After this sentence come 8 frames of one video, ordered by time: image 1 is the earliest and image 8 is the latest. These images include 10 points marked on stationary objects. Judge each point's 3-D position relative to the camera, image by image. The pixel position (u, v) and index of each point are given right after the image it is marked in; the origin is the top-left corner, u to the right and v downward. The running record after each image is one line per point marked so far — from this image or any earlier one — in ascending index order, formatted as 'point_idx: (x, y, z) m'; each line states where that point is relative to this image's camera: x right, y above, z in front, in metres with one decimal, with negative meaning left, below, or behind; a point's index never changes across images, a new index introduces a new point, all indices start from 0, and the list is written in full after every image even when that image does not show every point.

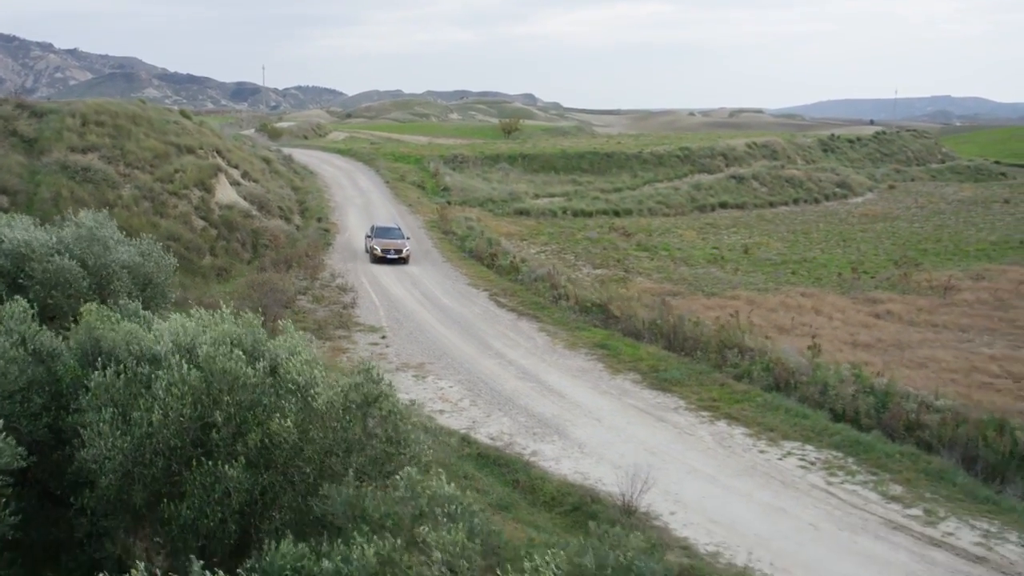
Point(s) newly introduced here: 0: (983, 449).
0: (+6.8, -2.3, +16.0) m
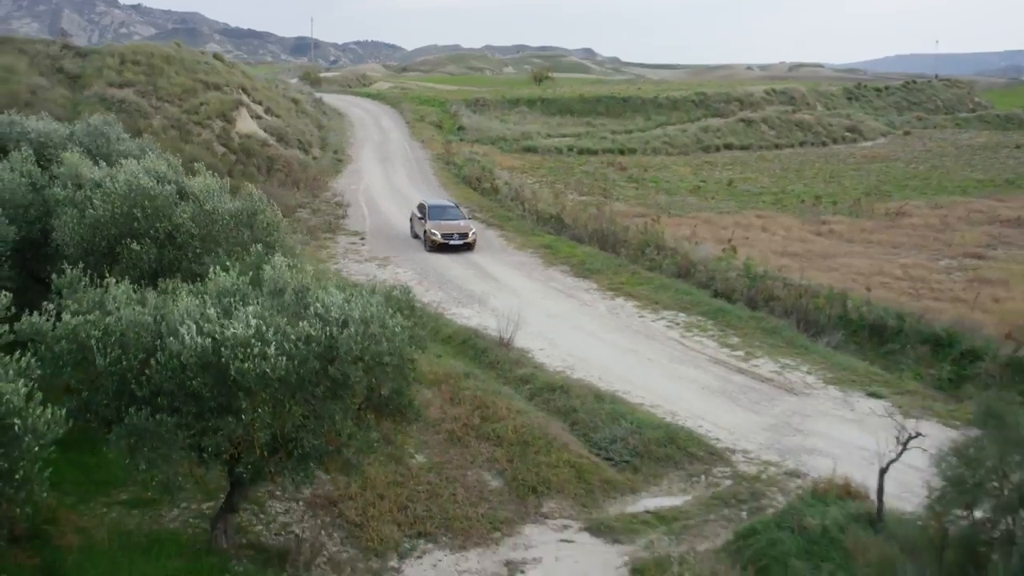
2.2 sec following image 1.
0: (+5.4, -0.4, +19.6) m
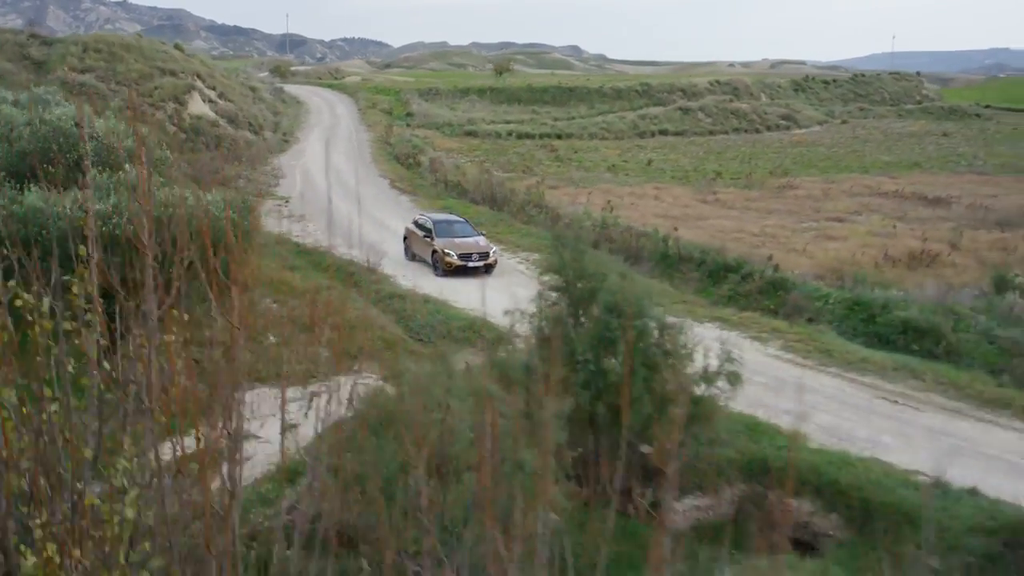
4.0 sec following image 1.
0: (+2.7, +0.8, +23.7) m
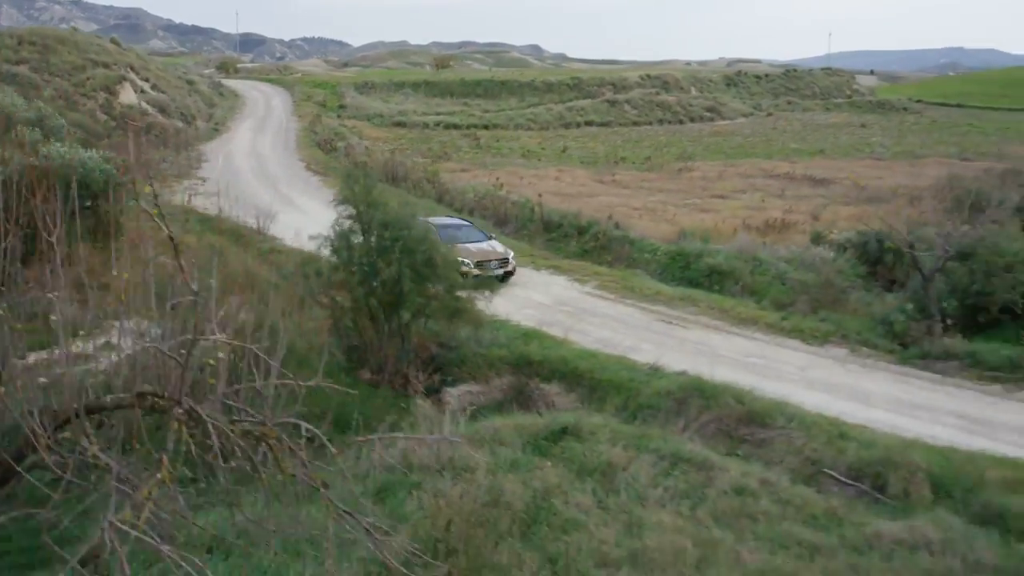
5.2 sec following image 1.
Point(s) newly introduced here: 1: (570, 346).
0: (-0.1, +1.8, +26.4) m
1: (+0.8, -0.8, +14.7) m
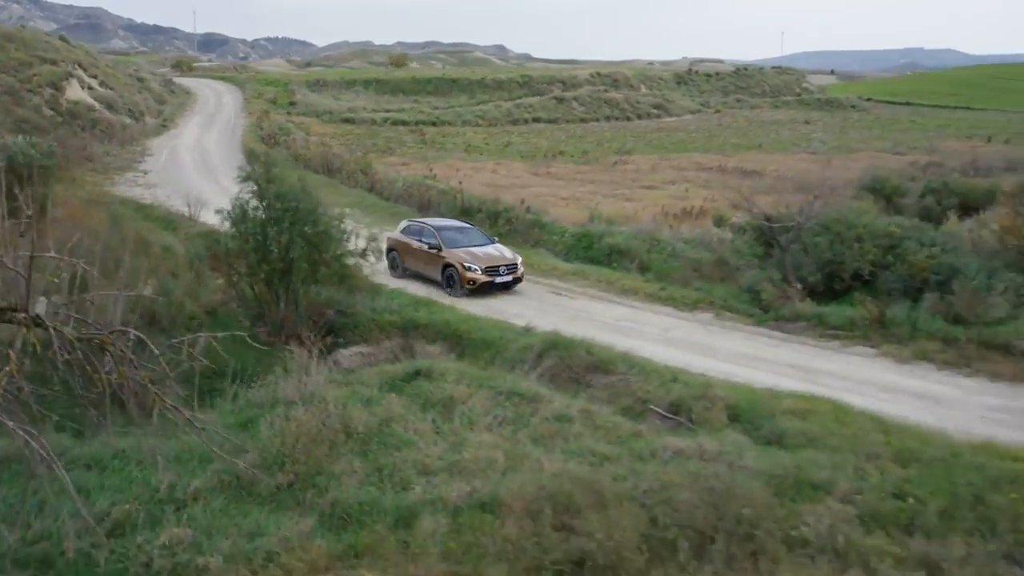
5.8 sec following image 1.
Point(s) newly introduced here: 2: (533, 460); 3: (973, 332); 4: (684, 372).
0: (-2.0, +2.2, +27.7) m
1: (-0.8, -0.3, +16.0) m
2: (+0.2, -1.4, +9.2) m
3: (+5.9, -0.6, +14.2) m
4: (+1.9, -0.9, +12.6) m
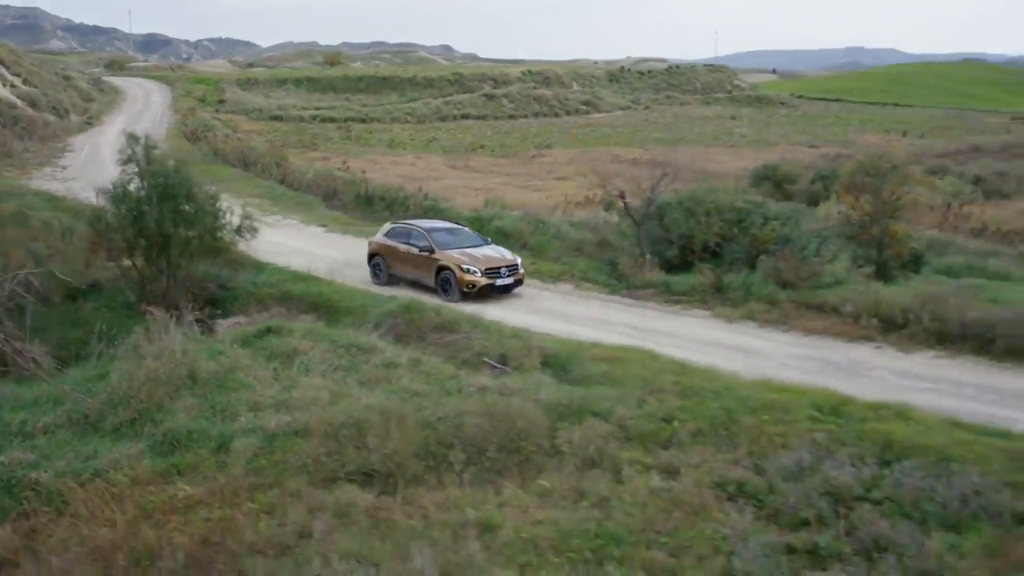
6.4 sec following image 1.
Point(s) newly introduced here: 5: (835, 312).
0: (-4.5, +2.5, +28.8) m
1: (-2.8, +0.1, +17.1) m
2: (-1.5, -1.0, +10.4) m
3: (+4.0, -0.1, +15.6) m
4: (+0.1, -0.5, +13.9) m
5: (+4.3, -0.3, +14.9) m
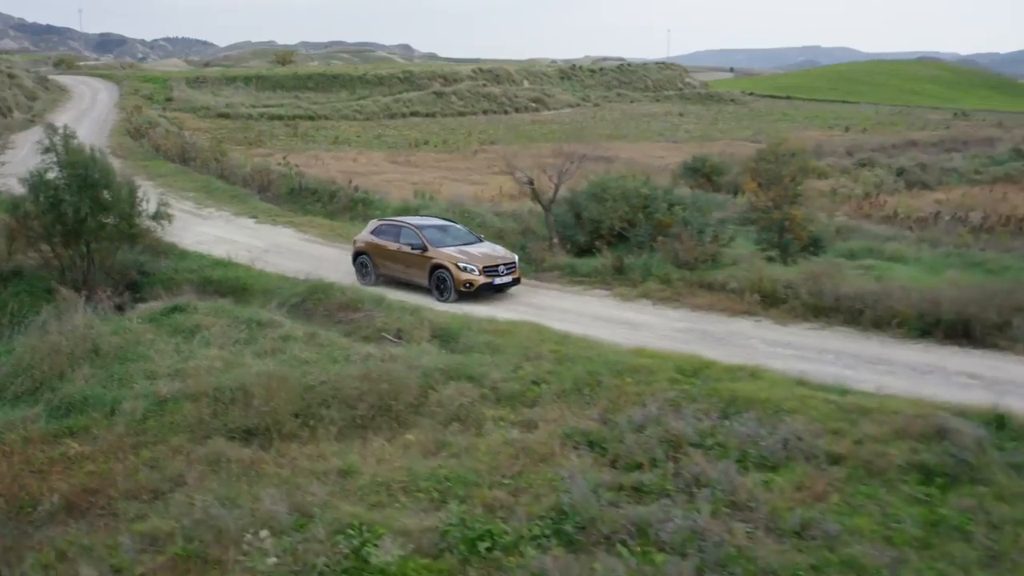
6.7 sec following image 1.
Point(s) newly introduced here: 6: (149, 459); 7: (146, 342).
0: (-6.3, +2.8, +29.3) m
1: (-4.2, +0.3, +17.7) m
2: (-2.7, -0.8, +11.1) m
3: (+2.6, +0.2, +16.4) m
4: (-1.2, -0.3, +14.6) m
5: (+3.0, 0.0, +15.8) m
6: (-2.9, -1.4, +8.8) m
7: (-3.9, -0.6, +12.0) m
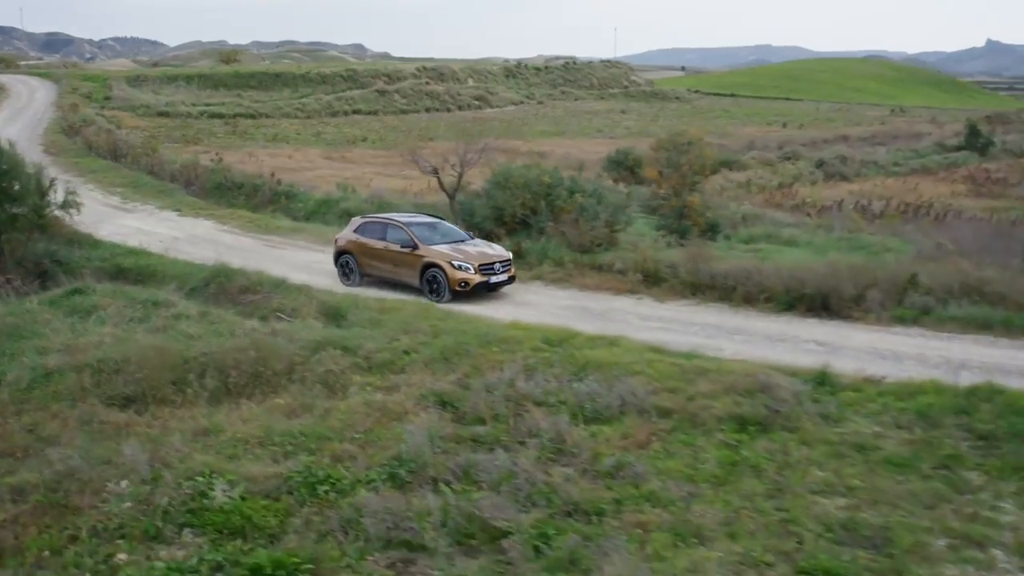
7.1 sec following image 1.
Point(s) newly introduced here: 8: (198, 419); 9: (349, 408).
0: (-8.4, +3.0, +29.7) m
1: (-5.8, +0.5, +18.3) m
2: (-4.0, -0.6, +11.7) m
3: (+1.1, +0.5, +17.2) m
4: (-2.6, 0.0, +15.2) m
5: (+1.5, +0.3, +16.6) m
6: (-4.1, -1.1, +9.4) m
7: (-5.3, -0.4, +12.5) m
8: (-2.6, -1.1, +9.4) m
9: (-1.4, -1.0, +9.6) m
